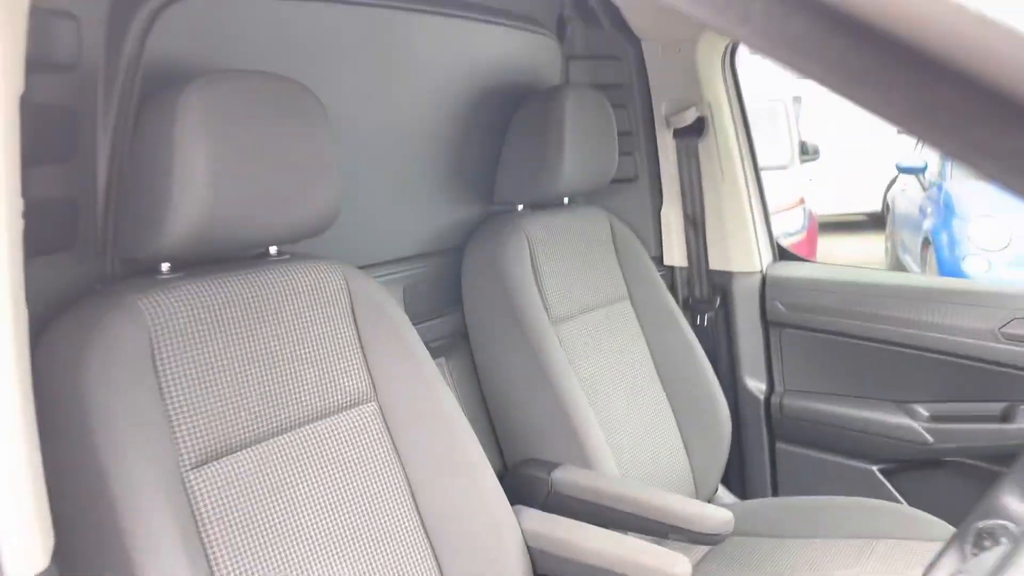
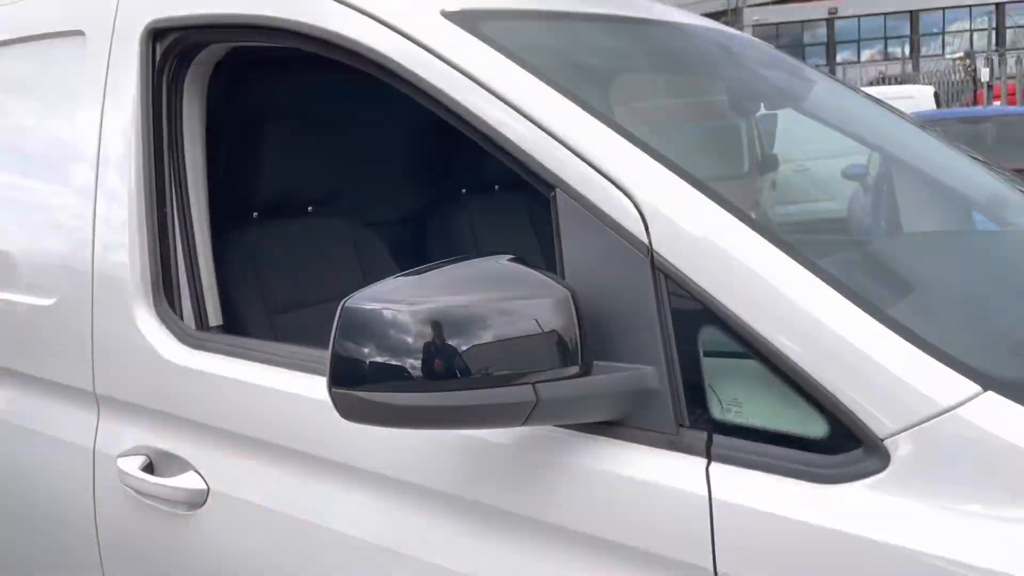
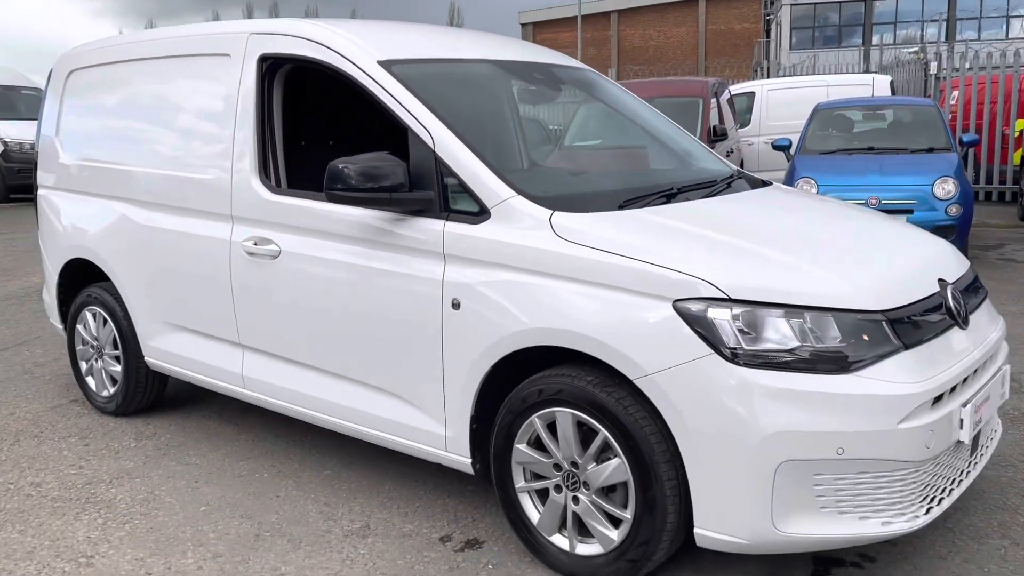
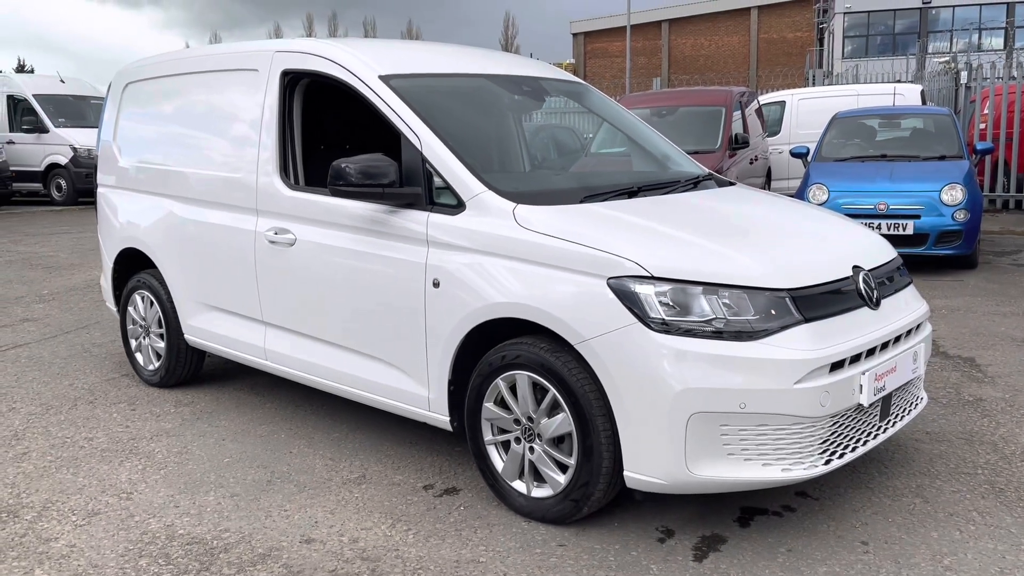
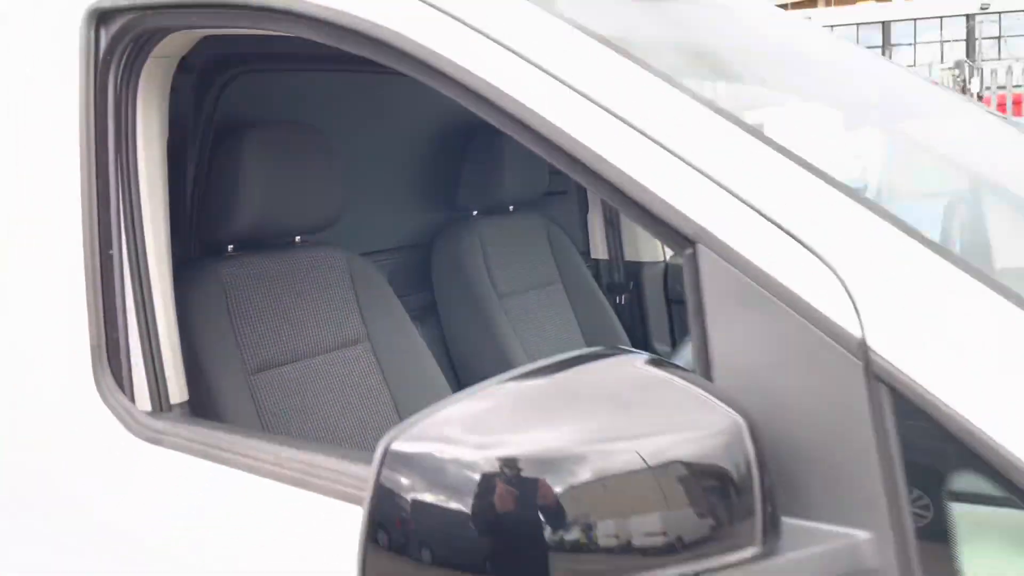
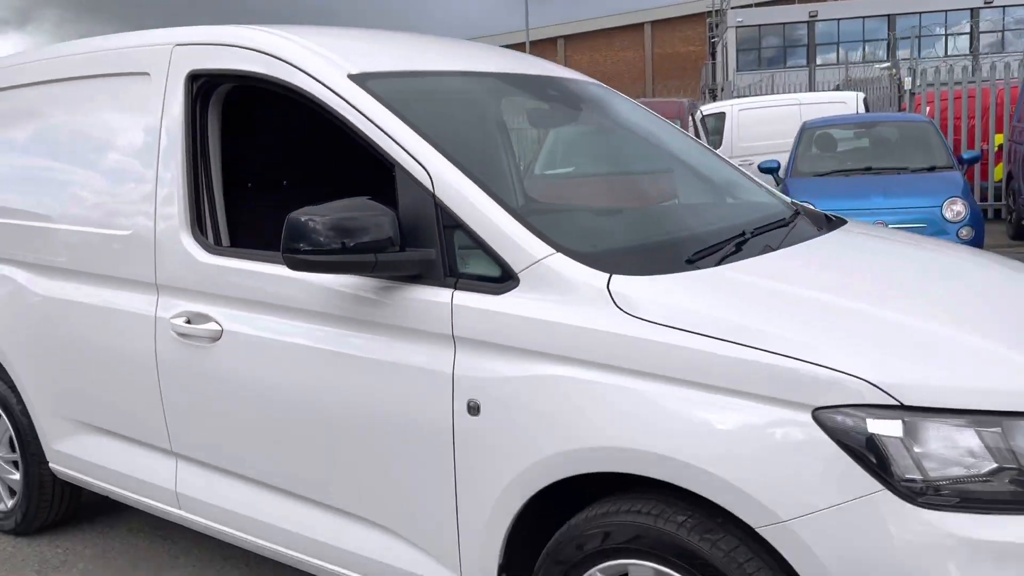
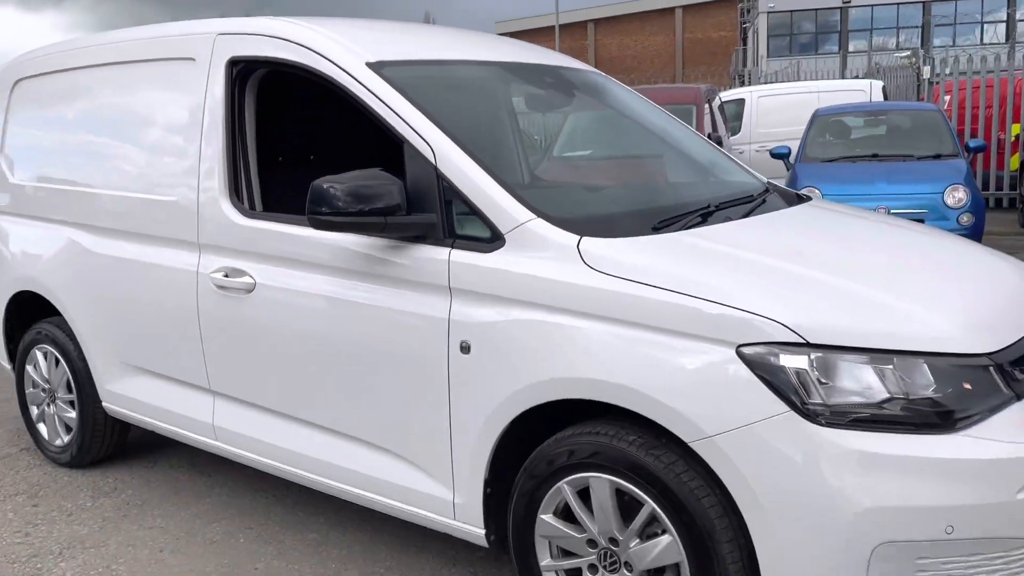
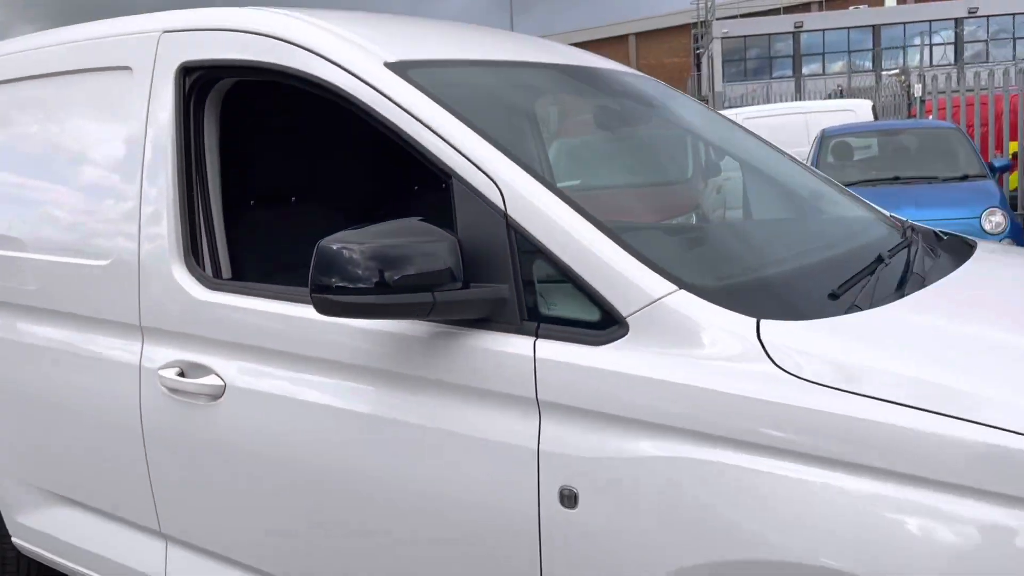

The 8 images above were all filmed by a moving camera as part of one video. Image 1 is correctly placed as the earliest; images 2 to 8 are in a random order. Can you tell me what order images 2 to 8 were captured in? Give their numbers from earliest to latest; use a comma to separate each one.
5, 2, 8, 6, 7, 3, 4
